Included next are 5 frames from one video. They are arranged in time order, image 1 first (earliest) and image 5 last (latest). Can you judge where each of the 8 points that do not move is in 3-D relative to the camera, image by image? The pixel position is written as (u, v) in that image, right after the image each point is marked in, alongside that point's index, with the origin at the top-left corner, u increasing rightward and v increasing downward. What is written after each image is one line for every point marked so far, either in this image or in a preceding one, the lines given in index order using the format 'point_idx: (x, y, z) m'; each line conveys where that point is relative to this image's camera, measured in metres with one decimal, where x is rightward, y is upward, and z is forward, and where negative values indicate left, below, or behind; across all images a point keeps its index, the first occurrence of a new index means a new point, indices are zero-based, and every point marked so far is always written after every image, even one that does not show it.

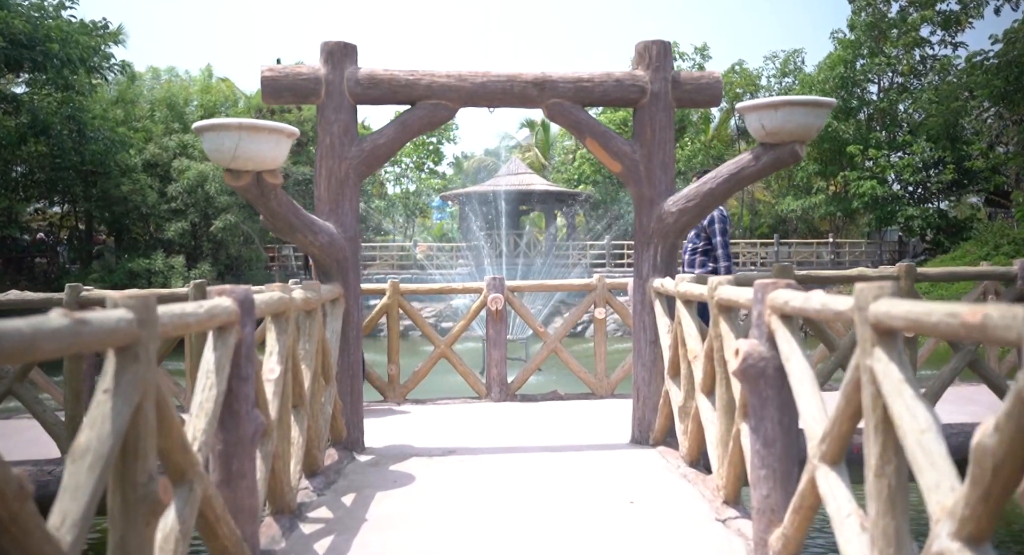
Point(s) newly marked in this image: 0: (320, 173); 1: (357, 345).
0: (-1.3, +0.7, +5.0) m
1: (-1.1, -0.5, +5.1) m
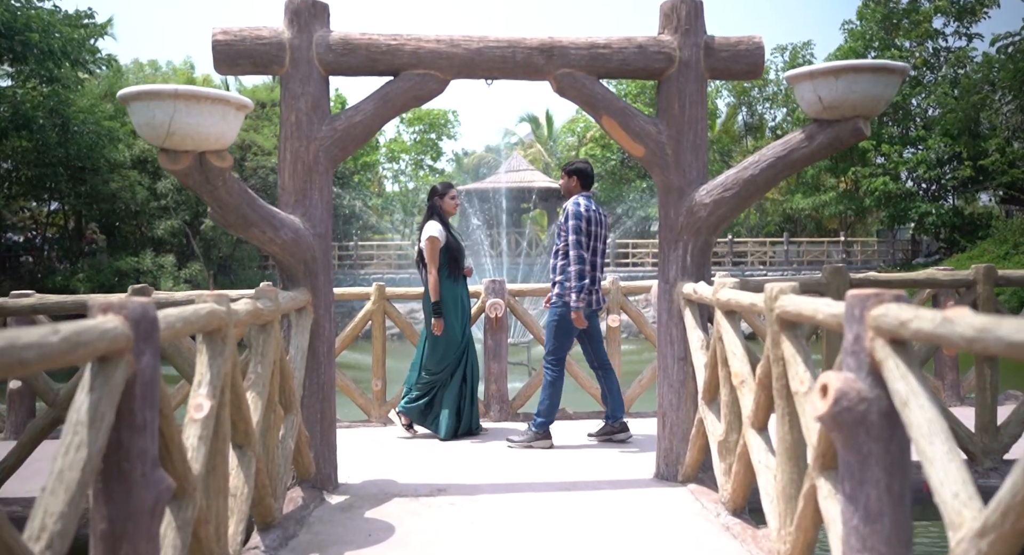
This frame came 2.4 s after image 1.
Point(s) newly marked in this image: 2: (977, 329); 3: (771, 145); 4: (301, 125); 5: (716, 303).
0: (-1.3, +0.7, +4.2) m
1: (-1.1, -0.5, +4.2) m
2: (+1.1, -0.1, +1.7) m
3: (+1.4, +0.7, +4.1) m
4: (-1.2, +0.9, +4.2) m
5: (+1.0, -0.1, +3.6) m
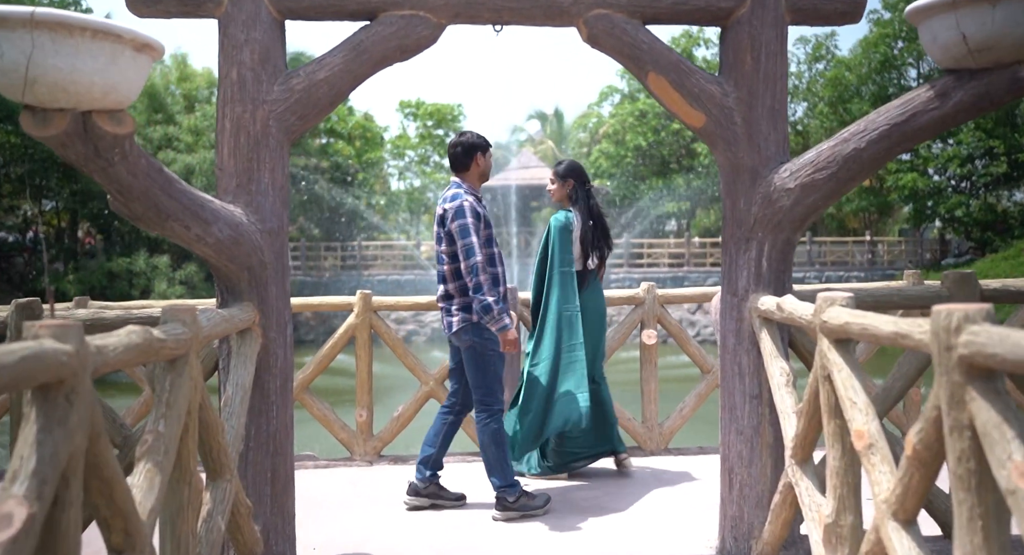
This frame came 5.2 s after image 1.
0: (-1.2, +0.6, +3.1) m
1: (-1.0, -0.6, +3.2) m
2: (+1.1, -0.2, +0.6) m
3: (+1.5, +0.7, +3.0) m
4: (-1.1, +0.8, +3.1) m
5: (+1.1, -0.2, +2.6) m
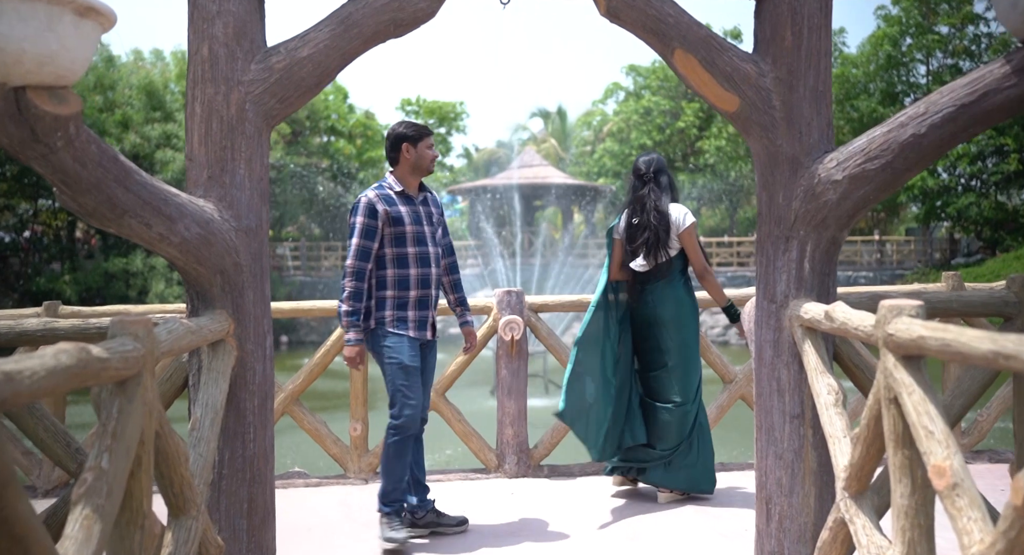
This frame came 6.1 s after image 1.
0: (-1.2, +0.6, +2.8) m
1: (-1.0, -0.6, +2.8) m
2: (+1.1, -0.2, +0.2) m
3: (+1.5, +0.7, +2.6) m
4: (-1.1, +0.8, +2.8) m
5: (+1.1, -0.2, +2.2) m
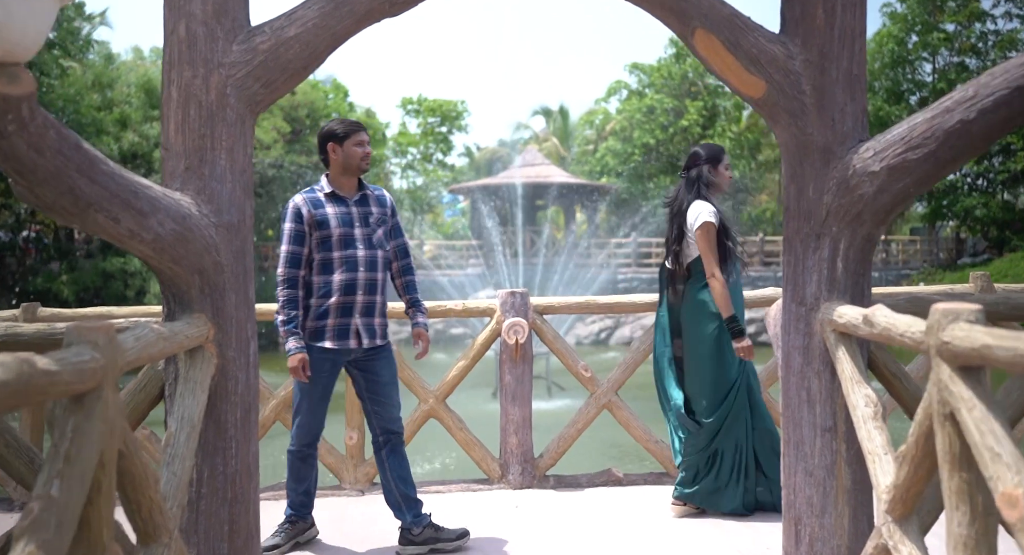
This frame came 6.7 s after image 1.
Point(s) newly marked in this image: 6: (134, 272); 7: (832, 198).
0: (-1.2, +0.6, +2.5) m
1: (-0.9, -0.6, +2.6) m
2: (+1.1, -0.2, -0.1) m
3: (+1.6, +0.7, +2.4) m
4: (-1.1, +0.8, +2.5) m
5: (+1.1, -0.2, +1.9) m
6: (-9.6, +0.1, +18.5) m
7: (+1.1, +0.3, +2.6) m
